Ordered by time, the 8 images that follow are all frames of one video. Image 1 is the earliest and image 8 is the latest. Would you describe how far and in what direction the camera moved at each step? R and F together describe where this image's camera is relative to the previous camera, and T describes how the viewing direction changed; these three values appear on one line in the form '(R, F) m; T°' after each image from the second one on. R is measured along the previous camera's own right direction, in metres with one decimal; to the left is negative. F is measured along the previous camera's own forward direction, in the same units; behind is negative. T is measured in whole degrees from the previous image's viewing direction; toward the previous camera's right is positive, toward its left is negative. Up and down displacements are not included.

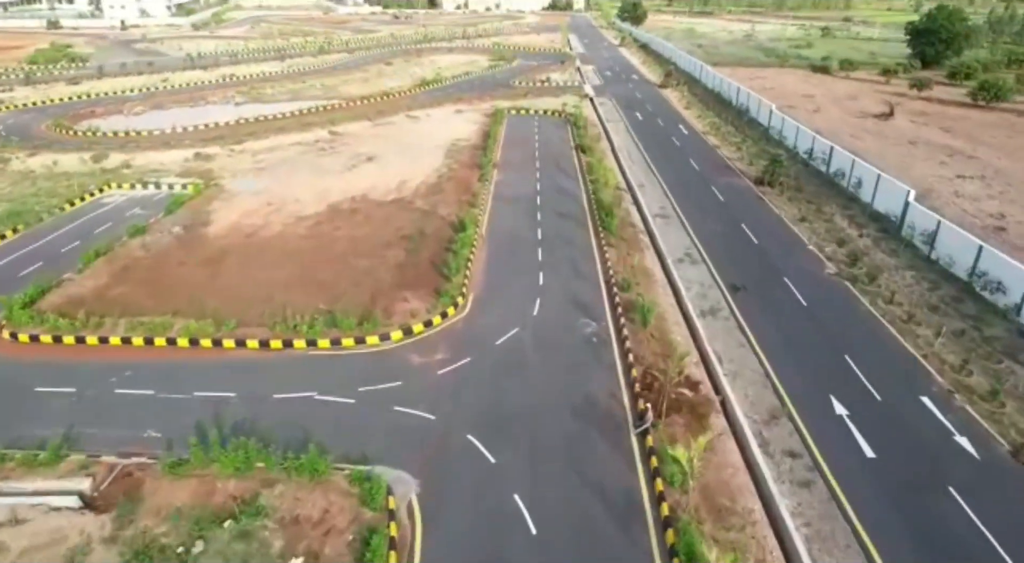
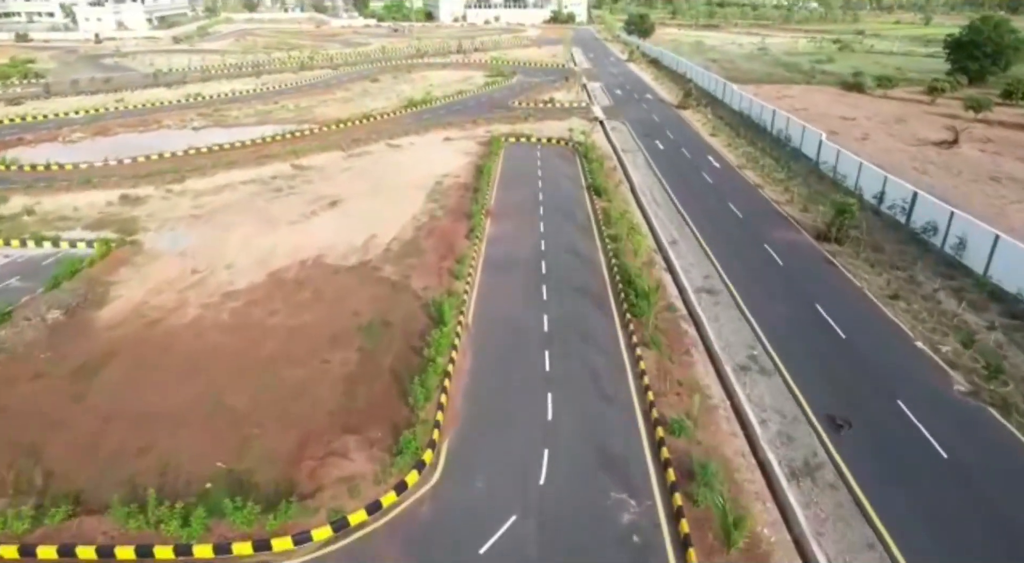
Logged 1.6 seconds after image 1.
(+0.2, +8.5) m; 0°
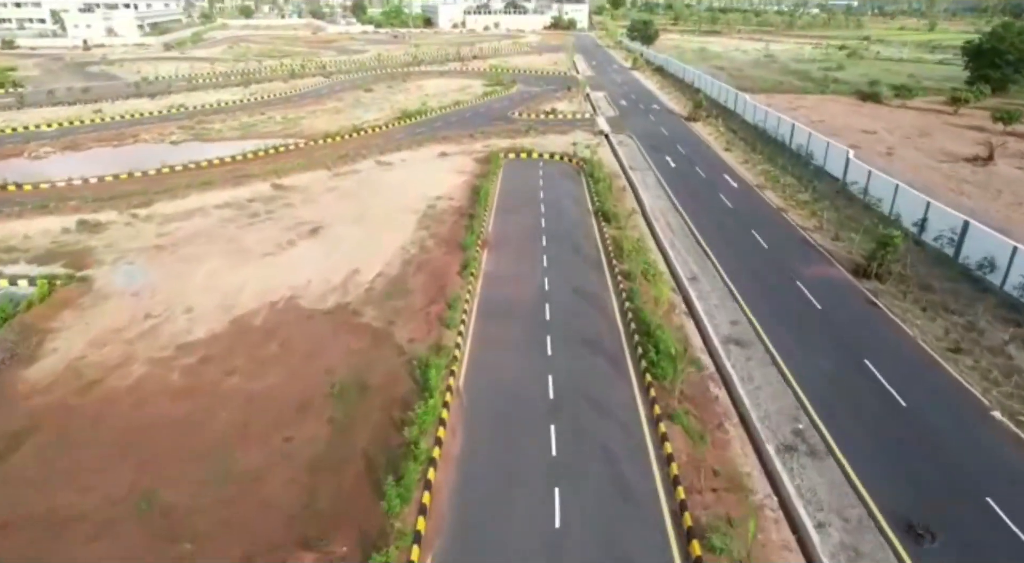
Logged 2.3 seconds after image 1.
(0.0, +3.6) m; 0°
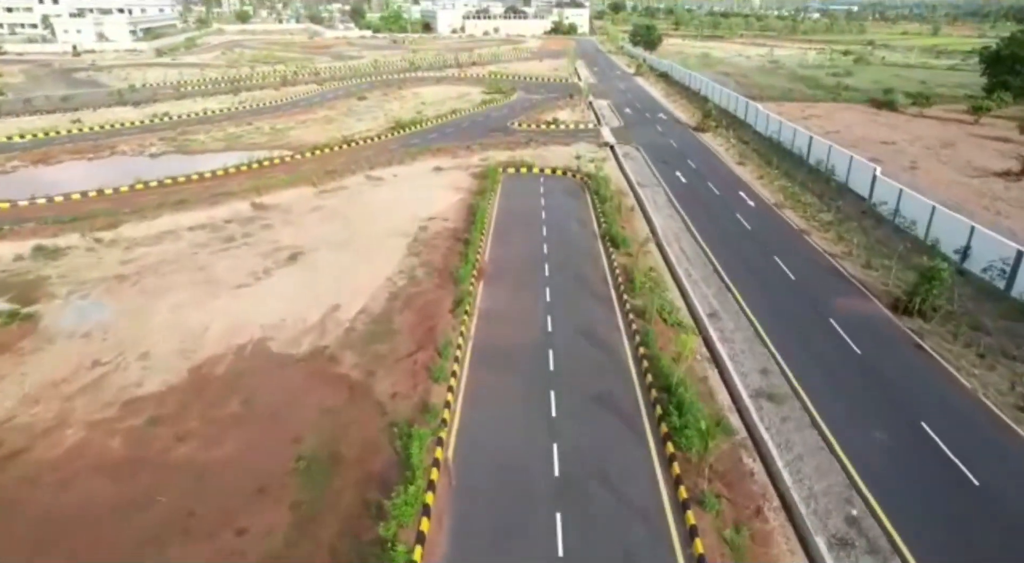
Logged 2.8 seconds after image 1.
(+0.1, +3.0) m; 0°
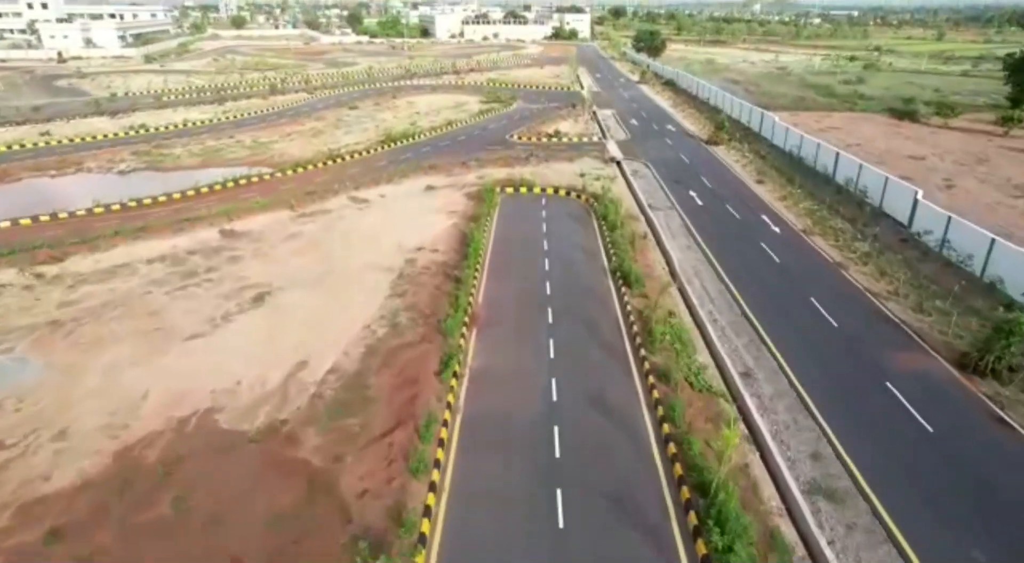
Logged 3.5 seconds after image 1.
(+0.1, +3.8) m; 0°
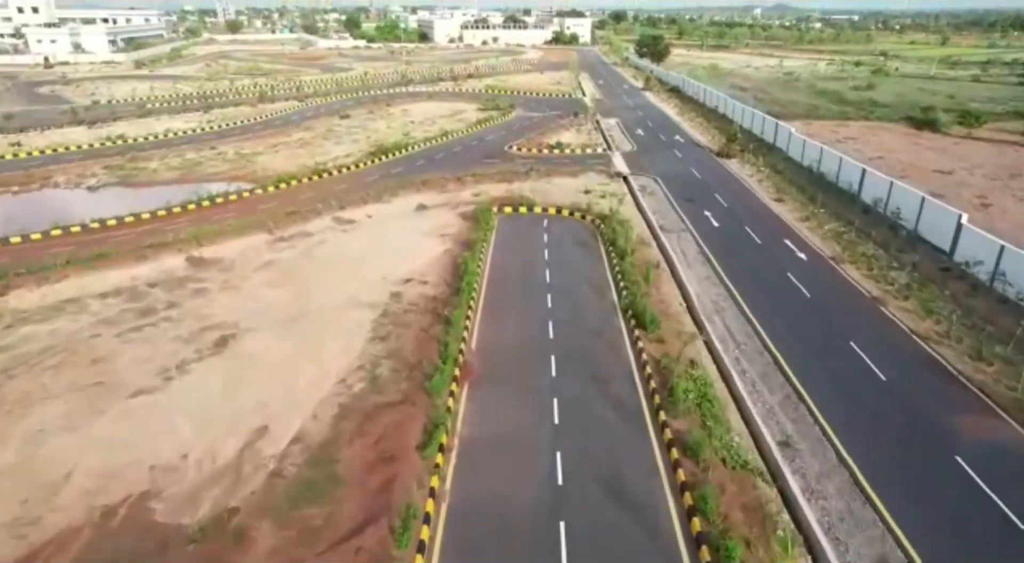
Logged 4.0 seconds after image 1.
(+0.1, +3.2) m; 0°
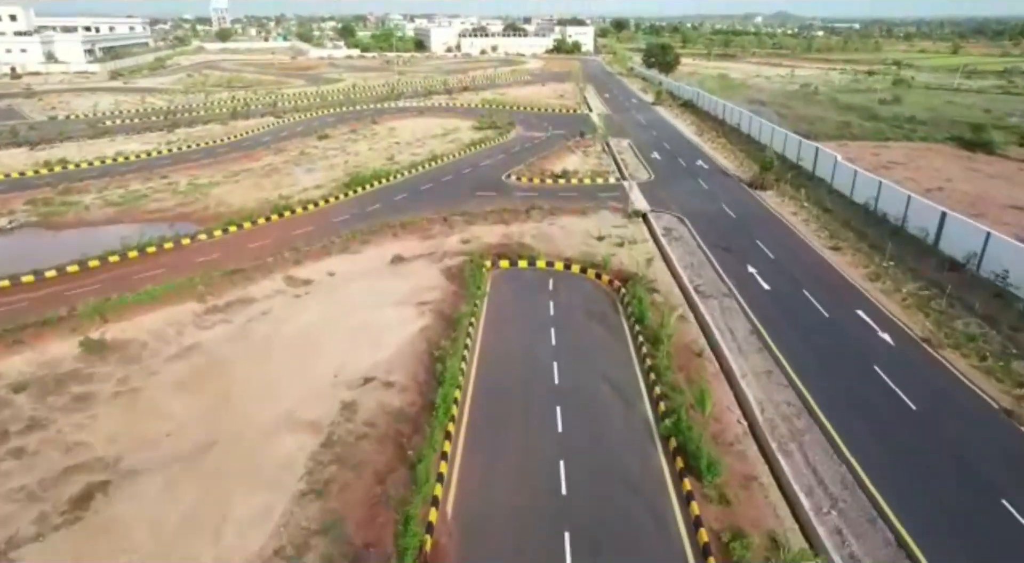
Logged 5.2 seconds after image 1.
(+0.2, +7.2) m; 0°
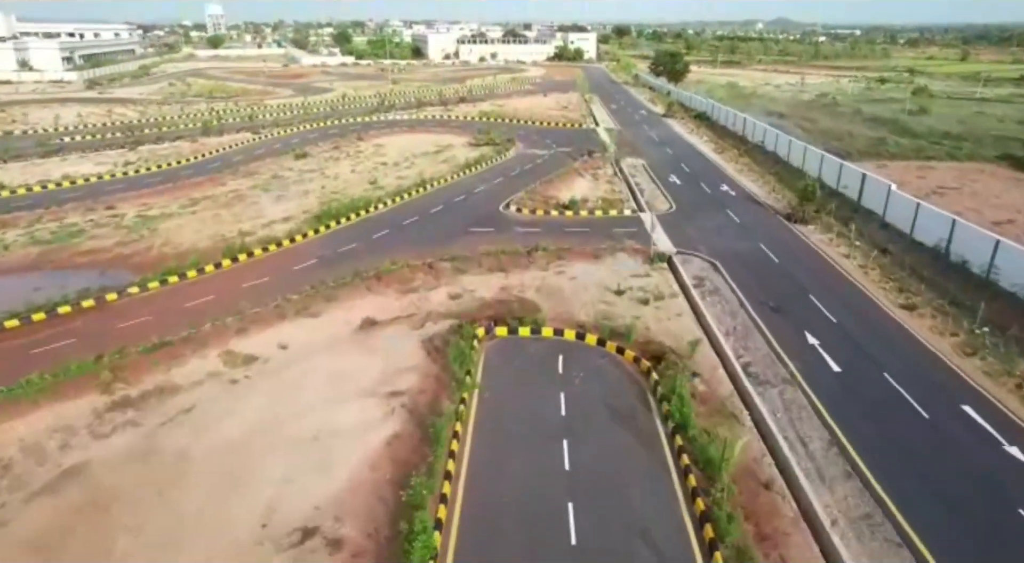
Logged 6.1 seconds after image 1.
(0.0, +6.0) m; 0°
